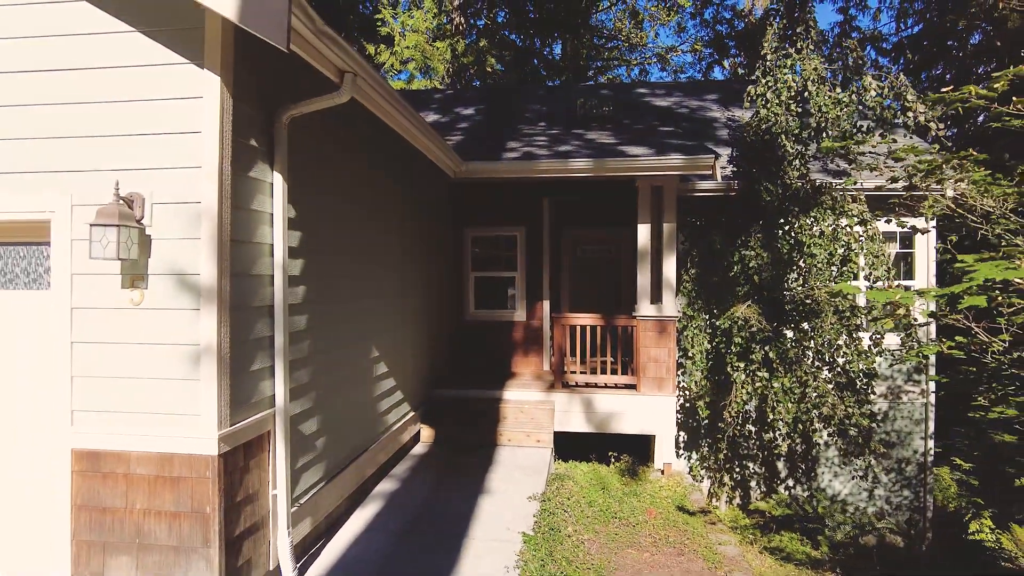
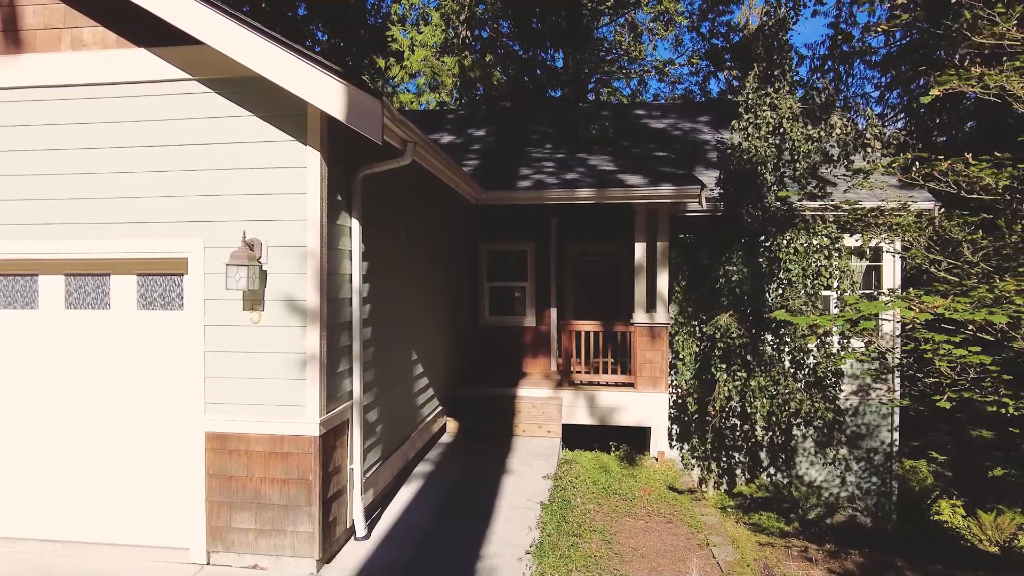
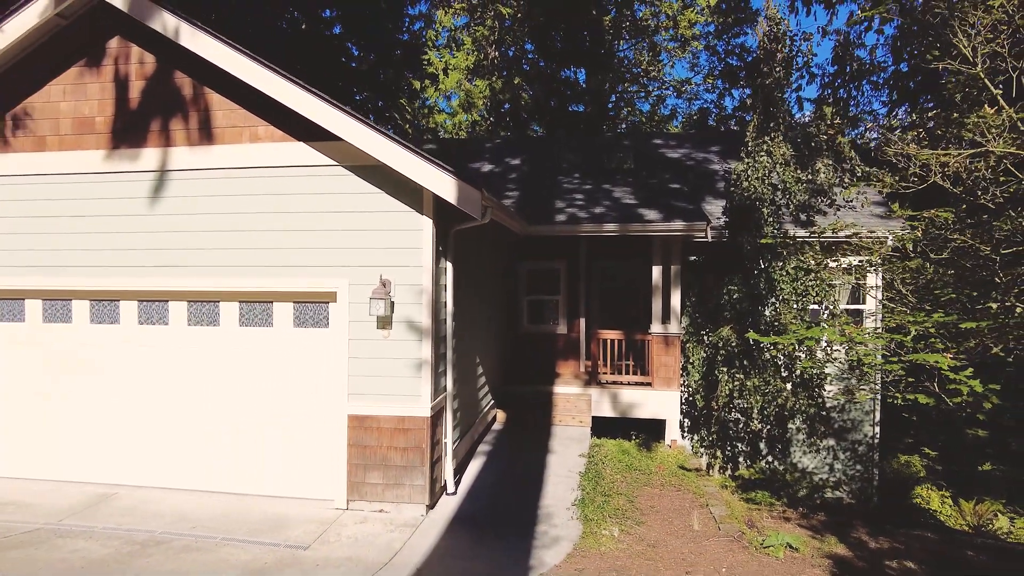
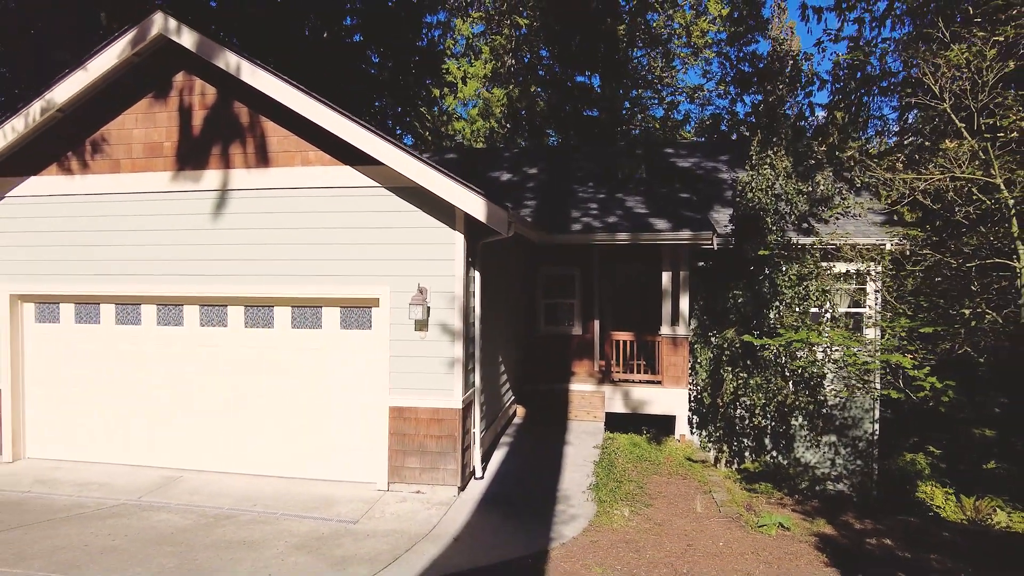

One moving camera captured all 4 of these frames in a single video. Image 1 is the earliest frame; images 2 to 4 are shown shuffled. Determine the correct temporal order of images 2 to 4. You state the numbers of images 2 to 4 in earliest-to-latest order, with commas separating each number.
2, 3, 4
